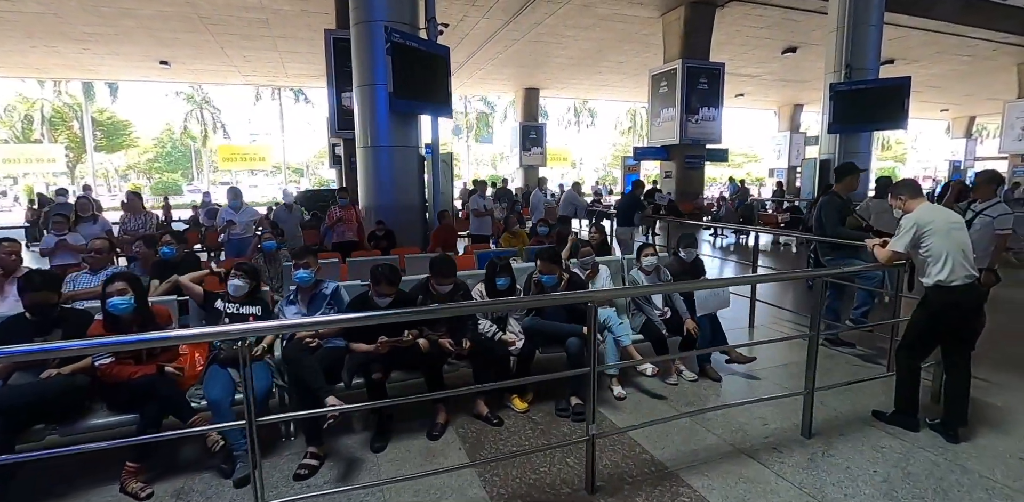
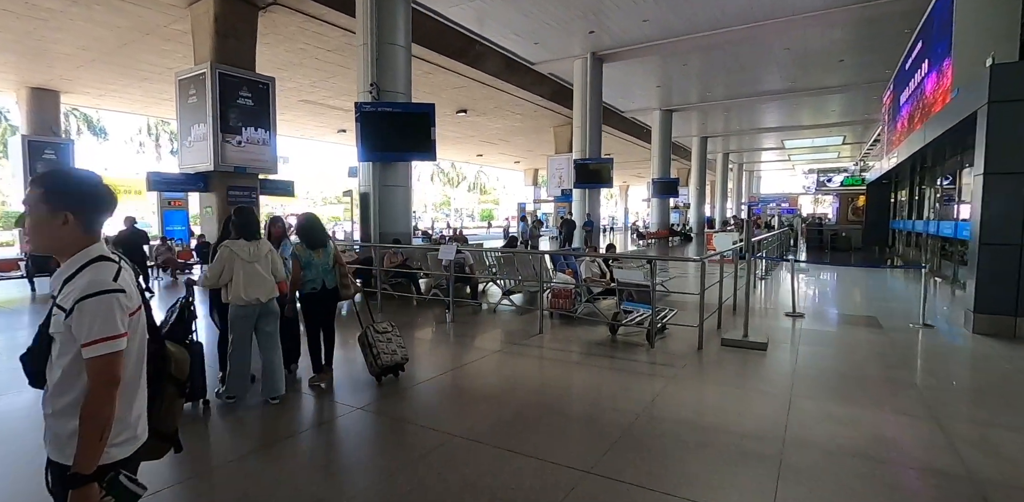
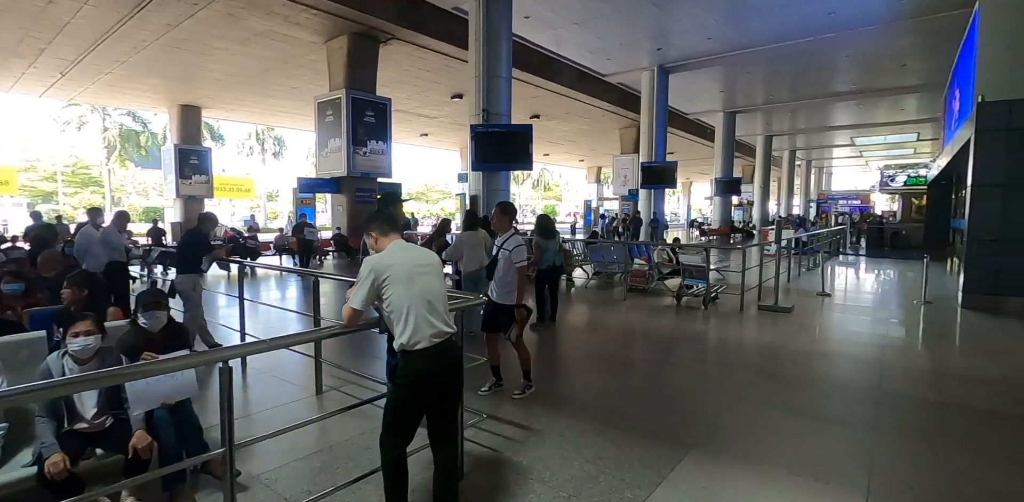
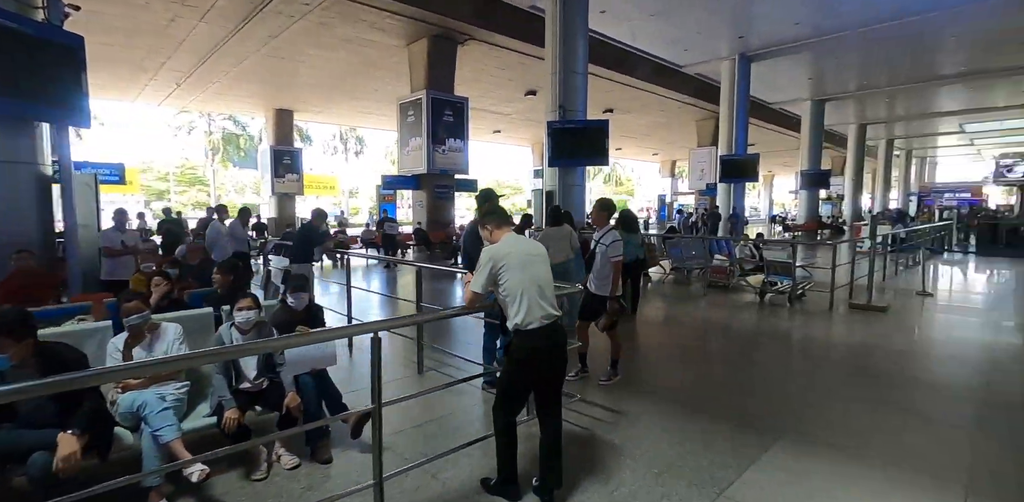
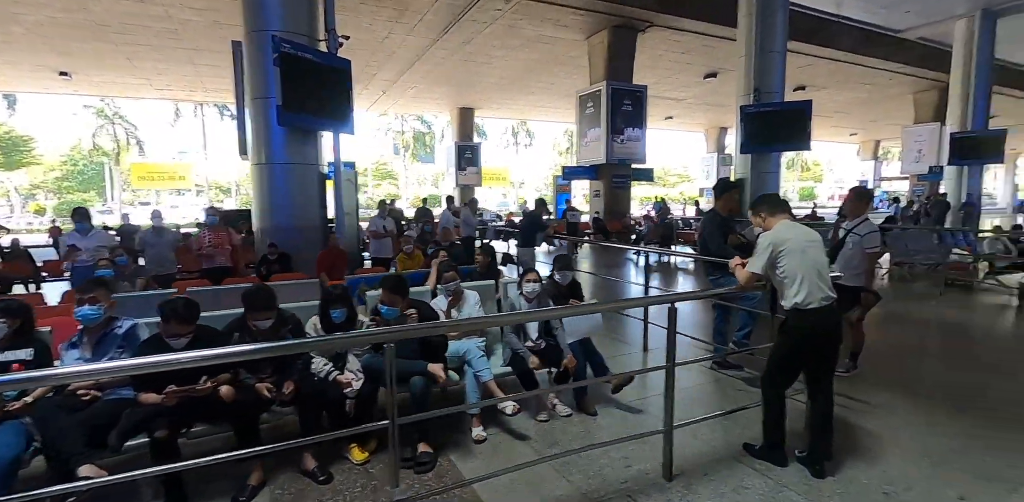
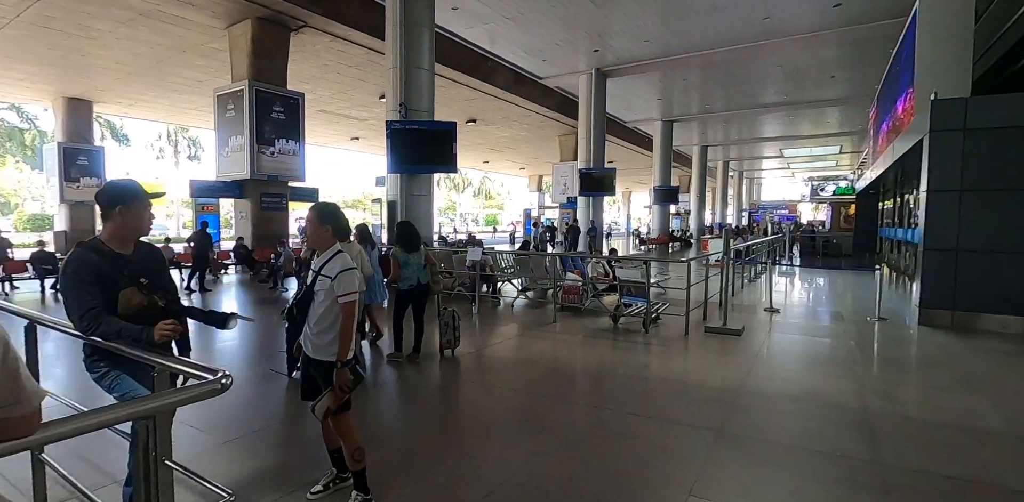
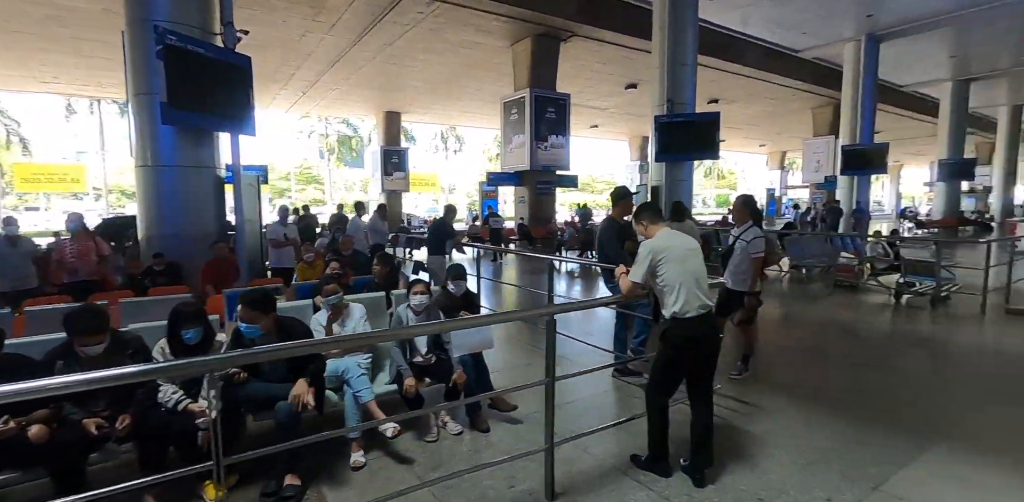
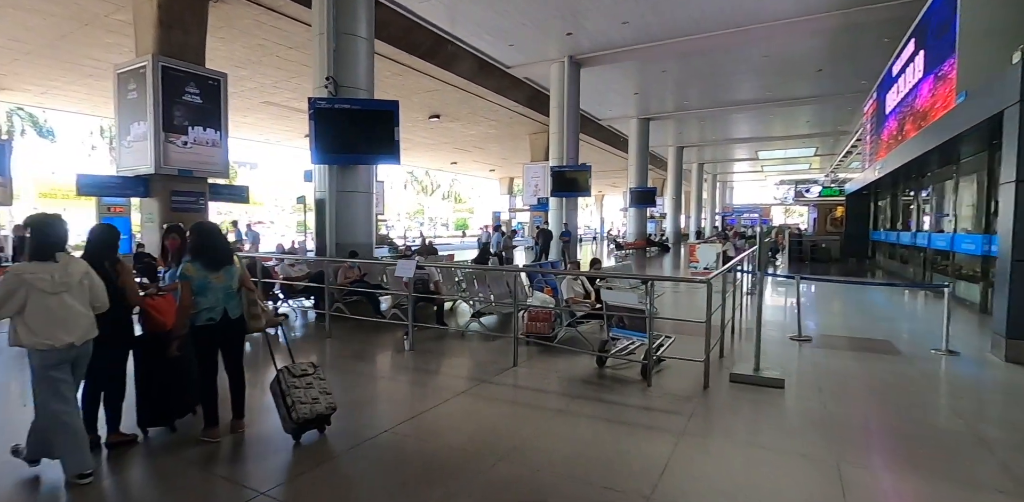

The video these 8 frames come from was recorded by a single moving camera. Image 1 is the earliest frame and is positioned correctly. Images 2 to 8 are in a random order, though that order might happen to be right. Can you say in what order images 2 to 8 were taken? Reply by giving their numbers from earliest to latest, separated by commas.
5, 7, 4, 3, 6, 2, 8
